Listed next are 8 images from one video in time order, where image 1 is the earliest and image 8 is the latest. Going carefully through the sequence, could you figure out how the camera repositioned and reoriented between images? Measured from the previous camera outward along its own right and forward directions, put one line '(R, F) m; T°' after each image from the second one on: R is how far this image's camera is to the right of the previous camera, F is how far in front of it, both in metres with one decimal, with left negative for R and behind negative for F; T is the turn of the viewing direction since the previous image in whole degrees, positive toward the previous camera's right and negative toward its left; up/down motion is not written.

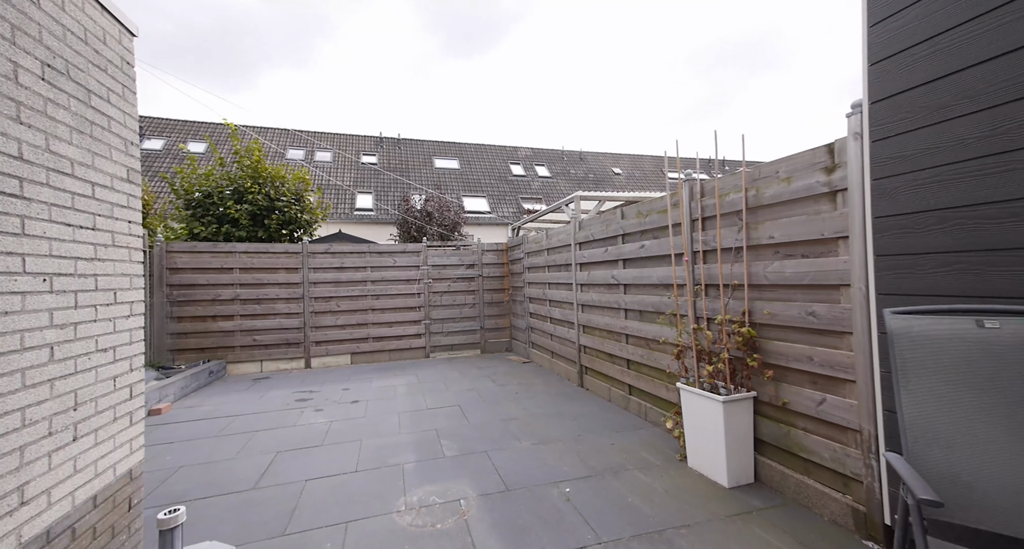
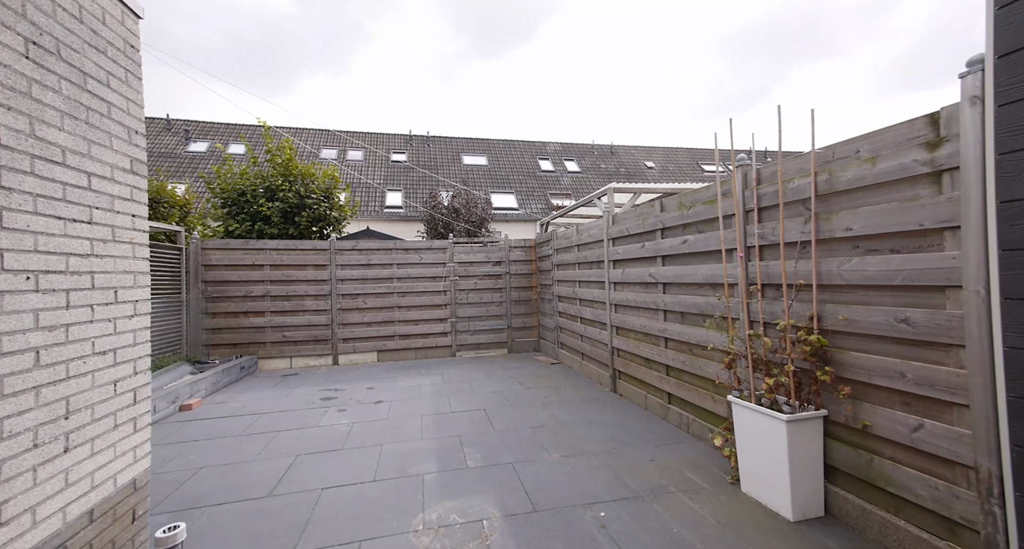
(0.0, +0.2) m; -4°
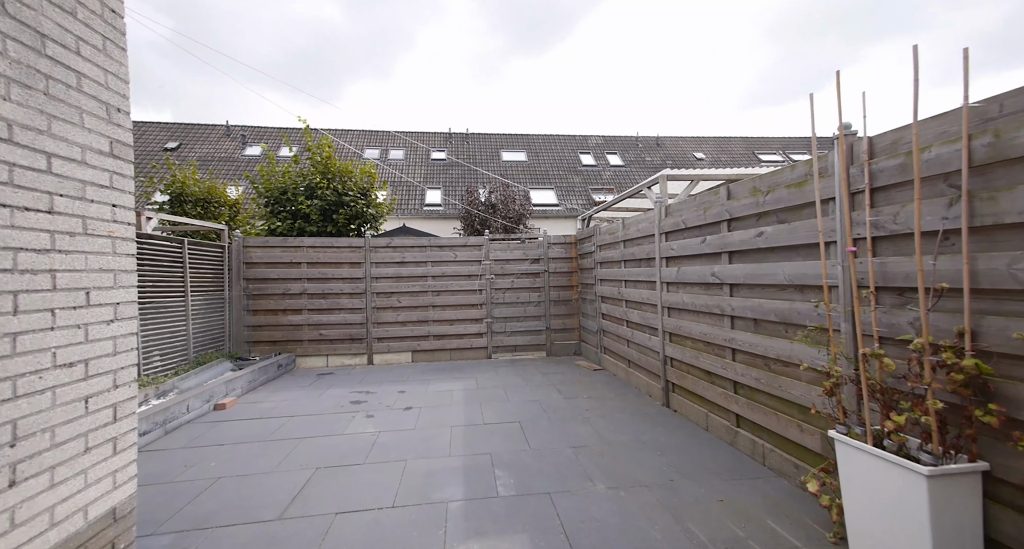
(0.0, +0.3) m; -5°
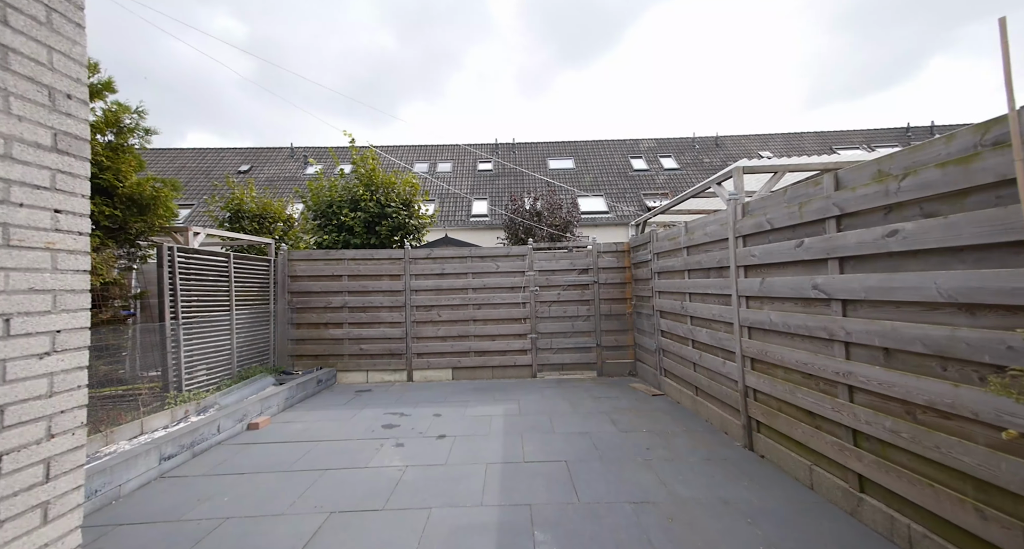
(0.0, +0.4) m; -6°
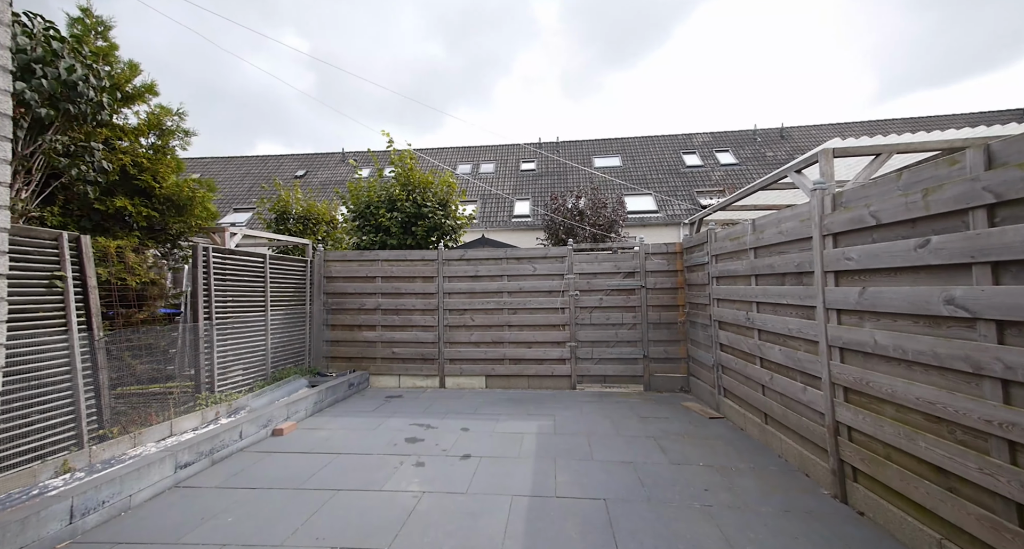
(+0.1, +0.4) m; -6°
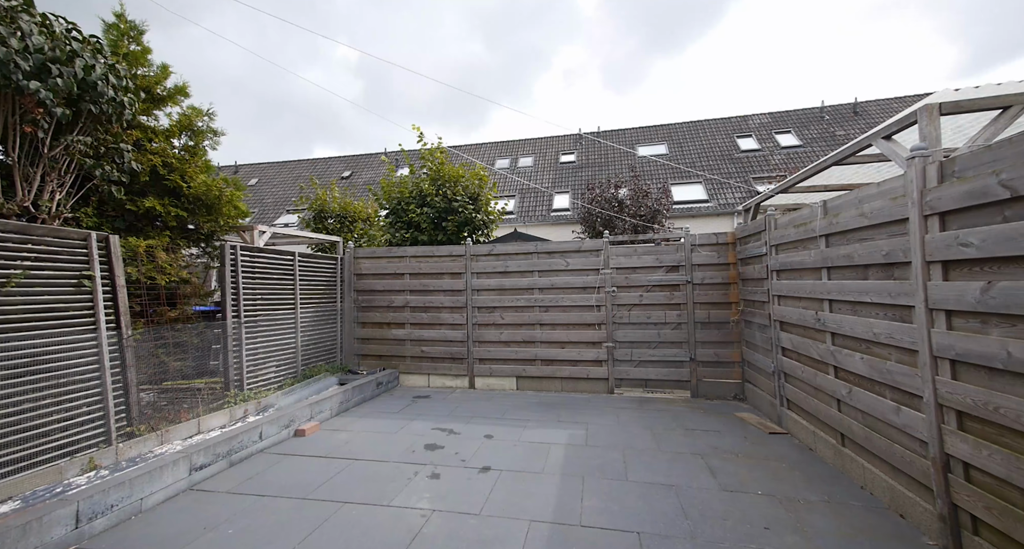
(+0.1, +0.3) m; -6°
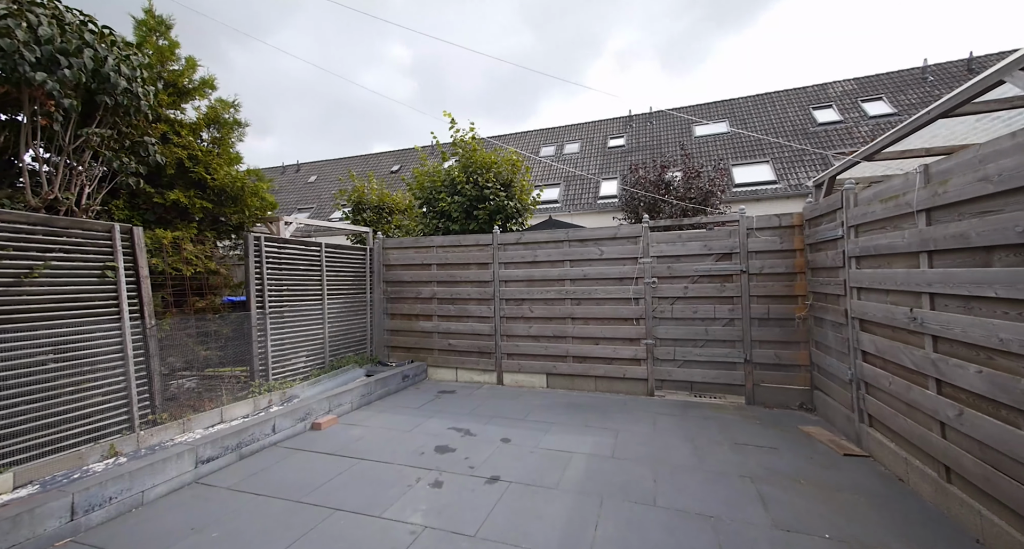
(+0.2, +0.4) m; -7°
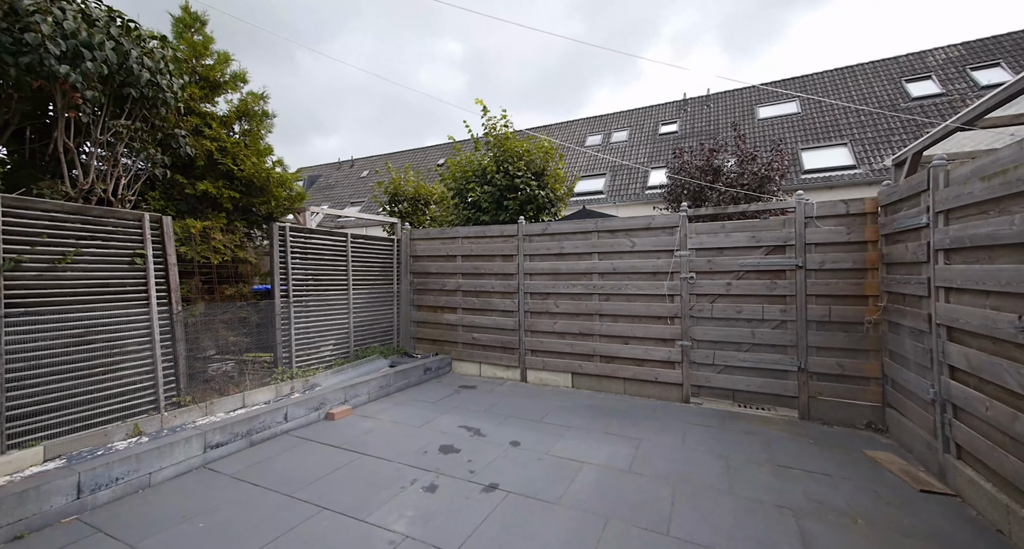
(+0.2, +0.3) m; -7°
